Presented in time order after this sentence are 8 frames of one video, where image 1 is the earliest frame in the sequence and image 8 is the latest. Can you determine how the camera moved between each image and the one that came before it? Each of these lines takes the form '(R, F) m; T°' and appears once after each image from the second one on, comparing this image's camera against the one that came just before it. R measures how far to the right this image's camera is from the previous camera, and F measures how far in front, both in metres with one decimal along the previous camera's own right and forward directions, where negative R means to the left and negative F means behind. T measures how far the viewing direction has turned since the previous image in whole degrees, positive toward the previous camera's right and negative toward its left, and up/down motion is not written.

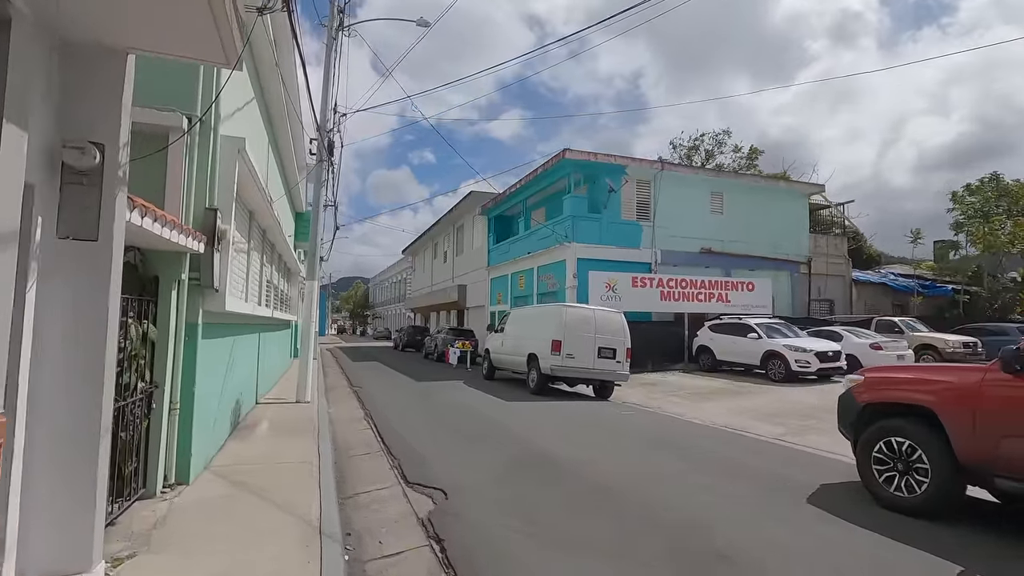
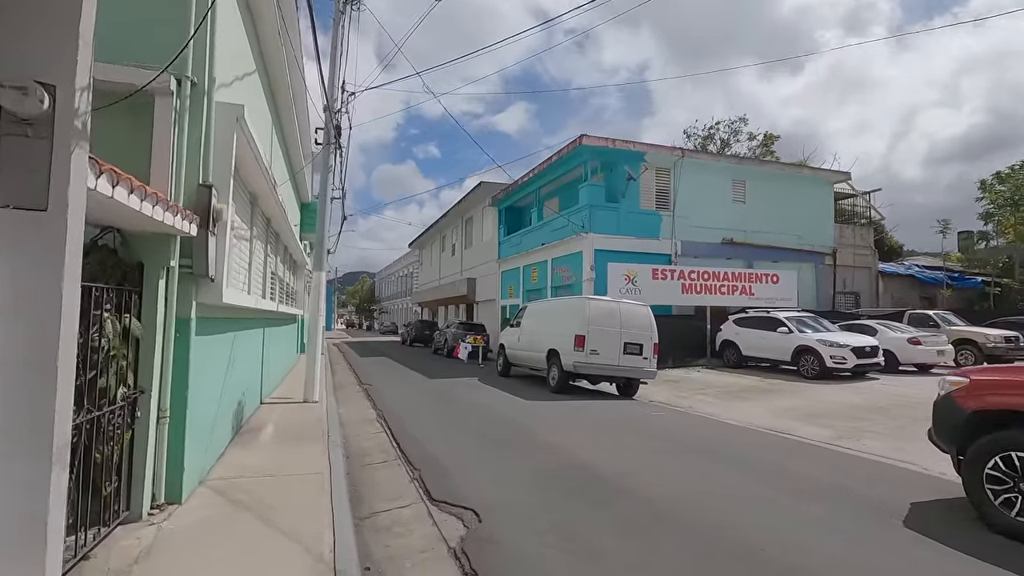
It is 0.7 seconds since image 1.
(-0.3, +0.8) m; -1°
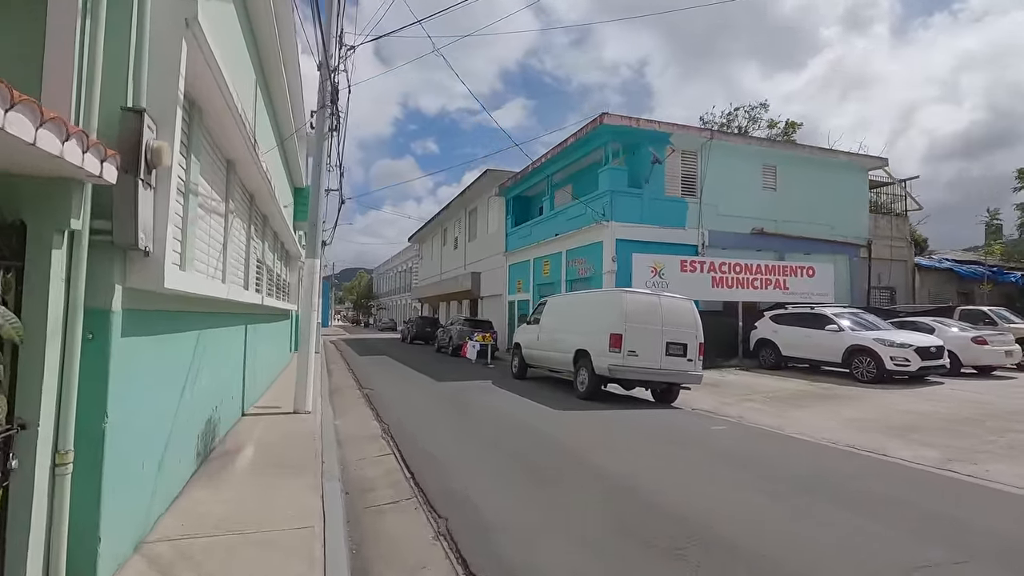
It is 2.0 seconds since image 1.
(-0.5, +1.6) m; 0°
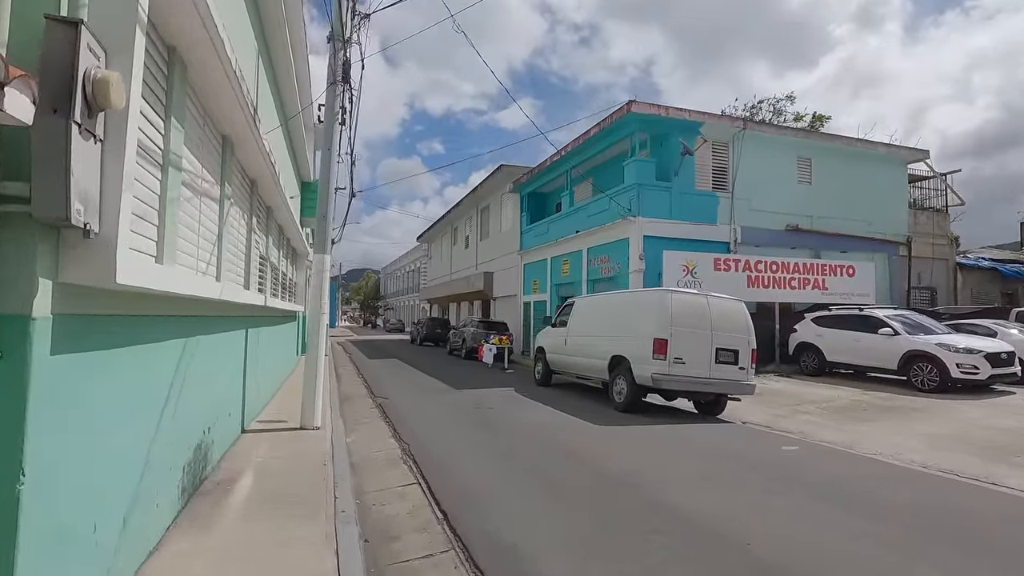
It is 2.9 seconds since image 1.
(-0.4, +1.1) m; -1°
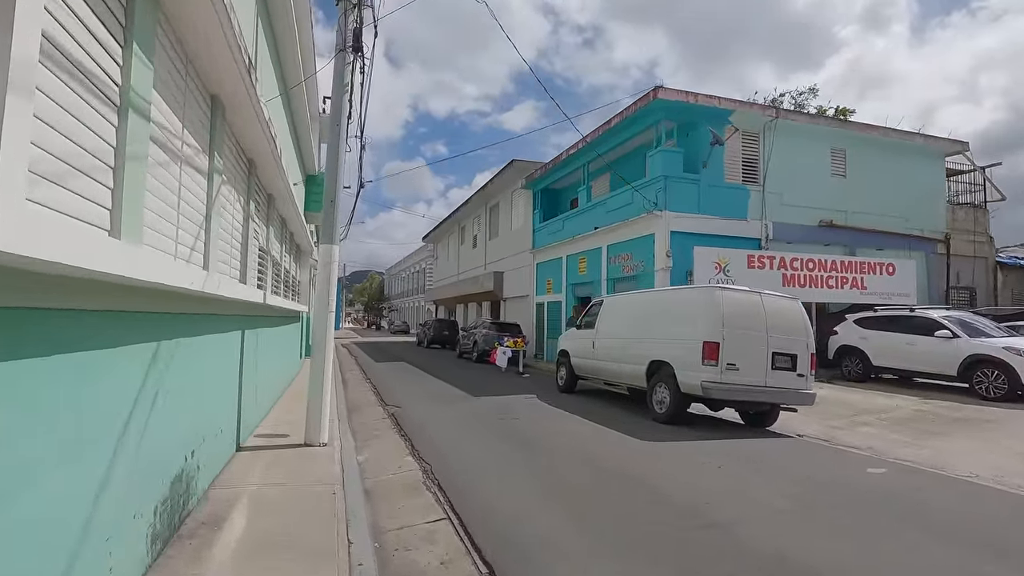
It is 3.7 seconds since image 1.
(-0.4, +1.0) m; 0°
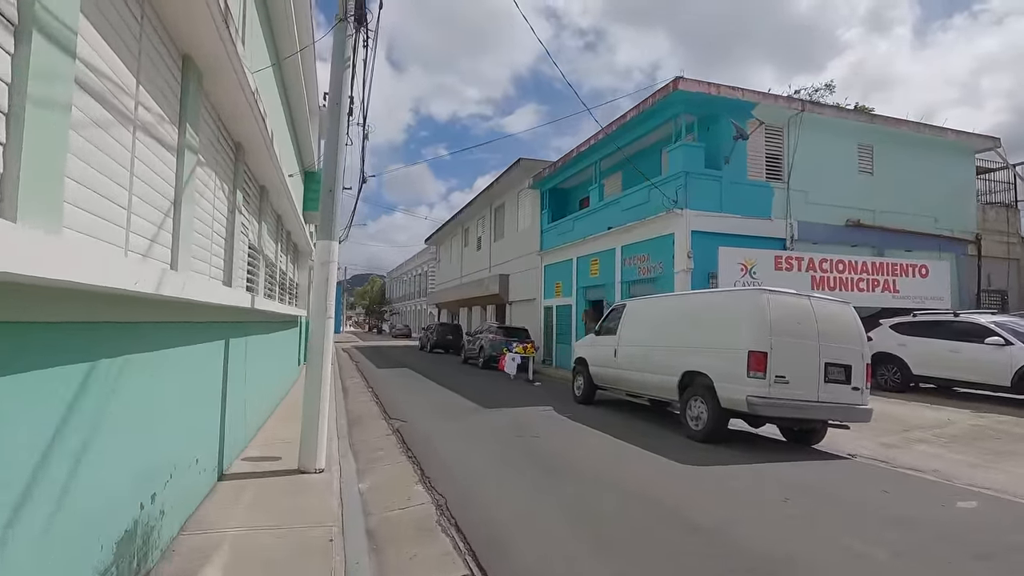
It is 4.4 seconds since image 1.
(-0.3, +0.9) m; 0°
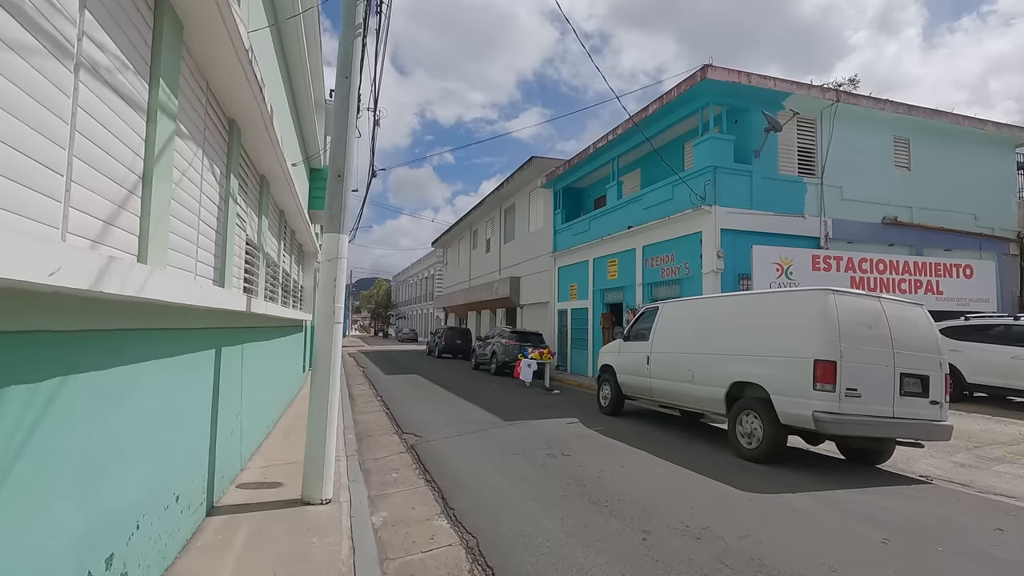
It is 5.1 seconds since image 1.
(-0.3, +0.8) m; -1°
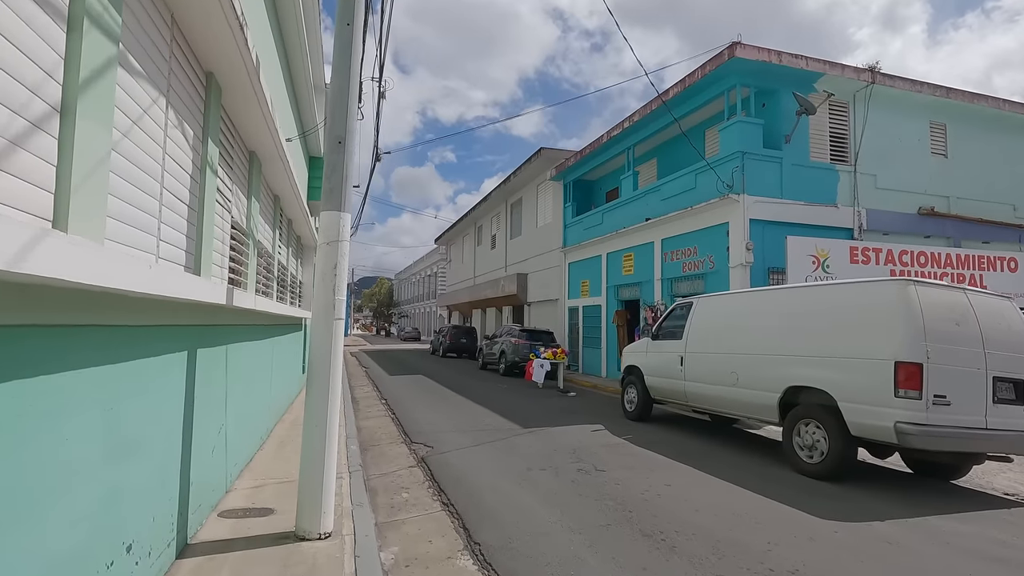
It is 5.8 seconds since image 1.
(-0.3, +0.9) m; 0°
